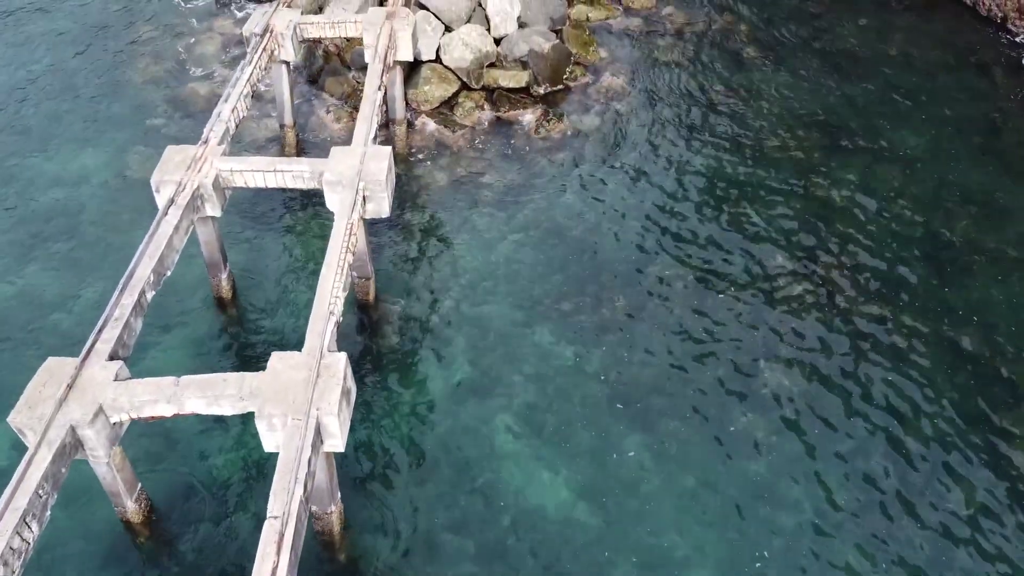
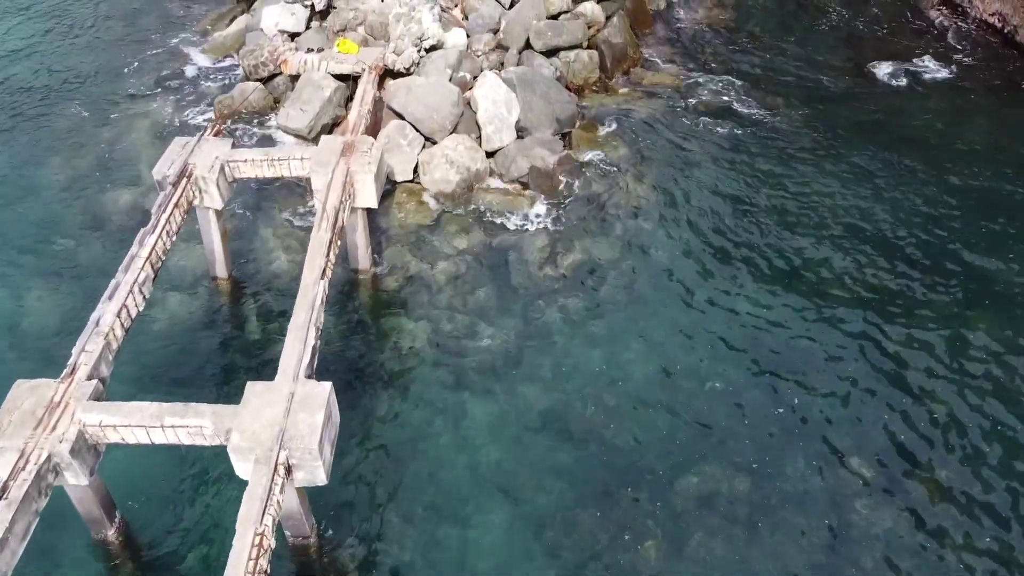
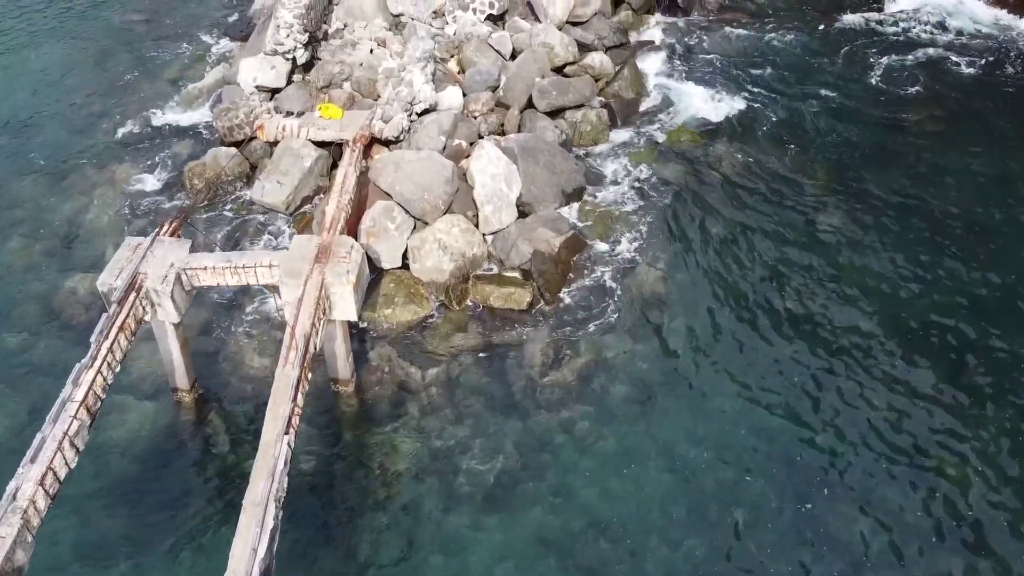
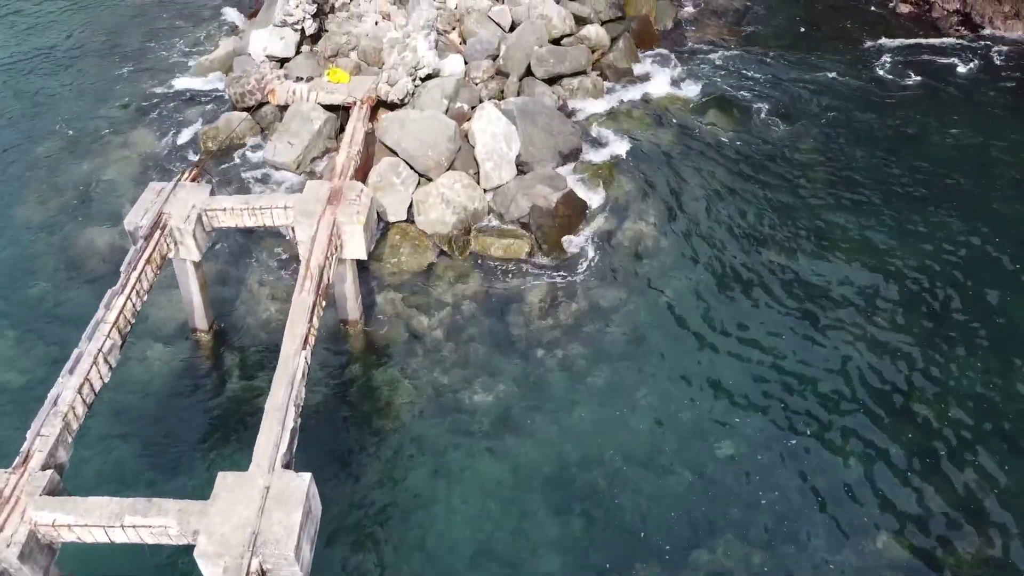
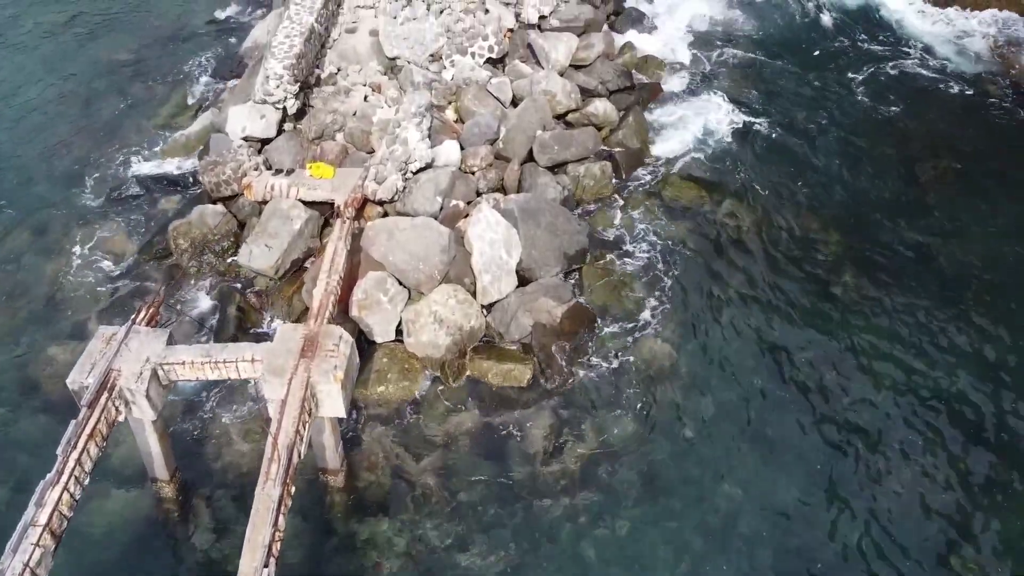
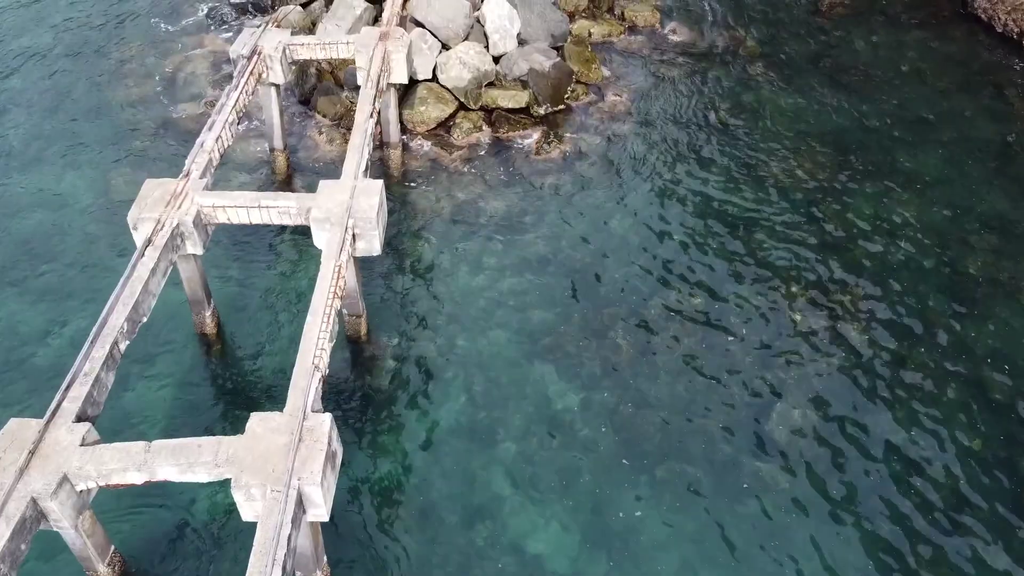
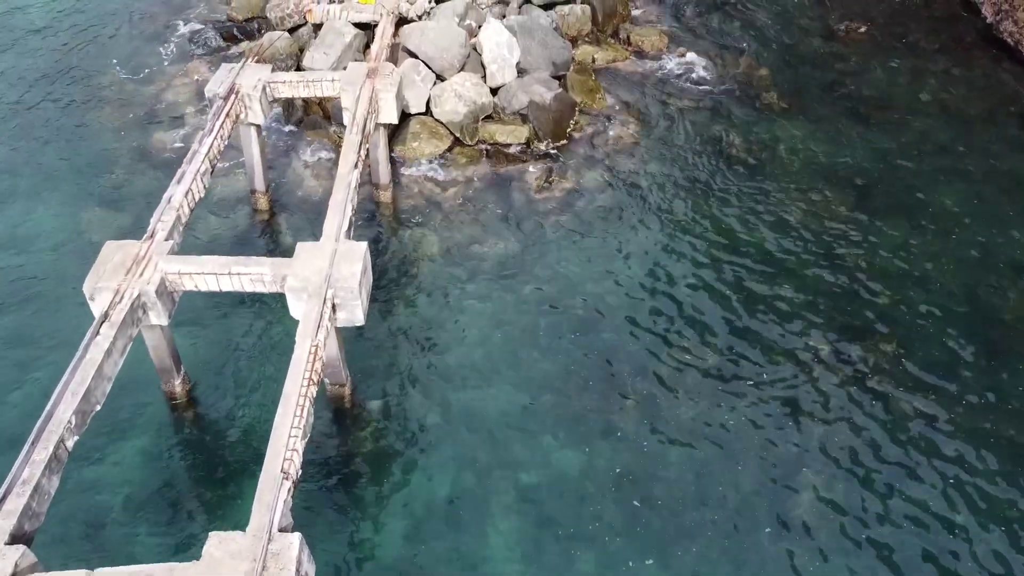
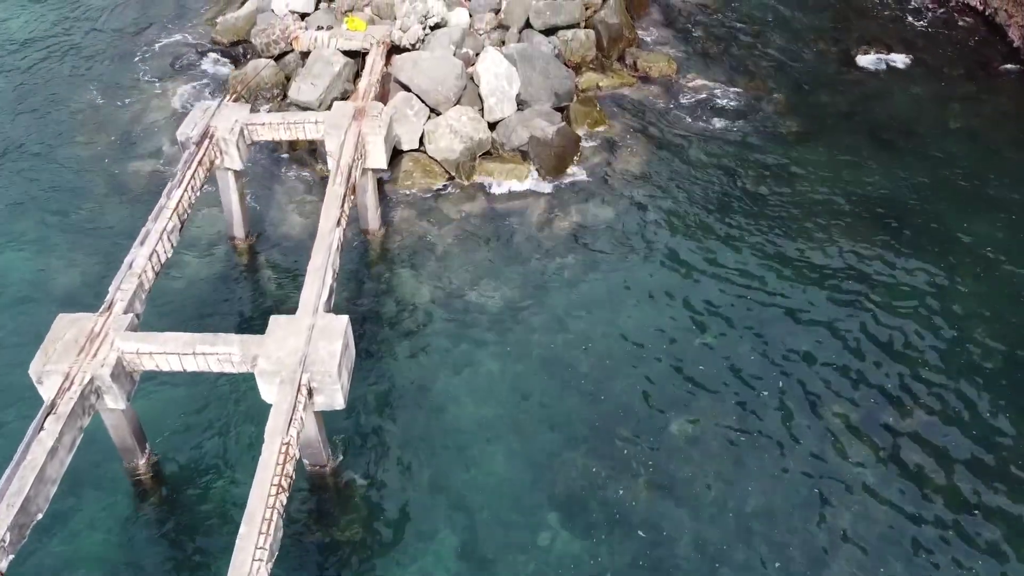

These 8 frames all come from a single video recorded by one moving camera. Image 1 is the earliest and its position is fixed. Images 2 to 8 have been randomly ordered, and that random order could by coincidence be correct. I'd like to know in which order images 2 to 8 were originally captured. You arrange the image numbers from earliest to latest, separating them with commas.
6, 7, 8, 2, 4, 3, 5
